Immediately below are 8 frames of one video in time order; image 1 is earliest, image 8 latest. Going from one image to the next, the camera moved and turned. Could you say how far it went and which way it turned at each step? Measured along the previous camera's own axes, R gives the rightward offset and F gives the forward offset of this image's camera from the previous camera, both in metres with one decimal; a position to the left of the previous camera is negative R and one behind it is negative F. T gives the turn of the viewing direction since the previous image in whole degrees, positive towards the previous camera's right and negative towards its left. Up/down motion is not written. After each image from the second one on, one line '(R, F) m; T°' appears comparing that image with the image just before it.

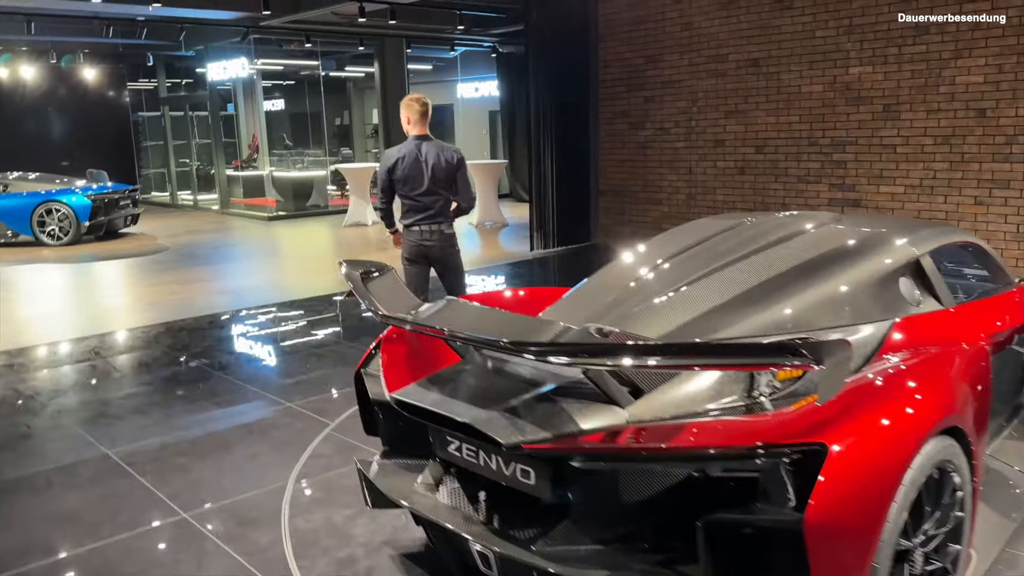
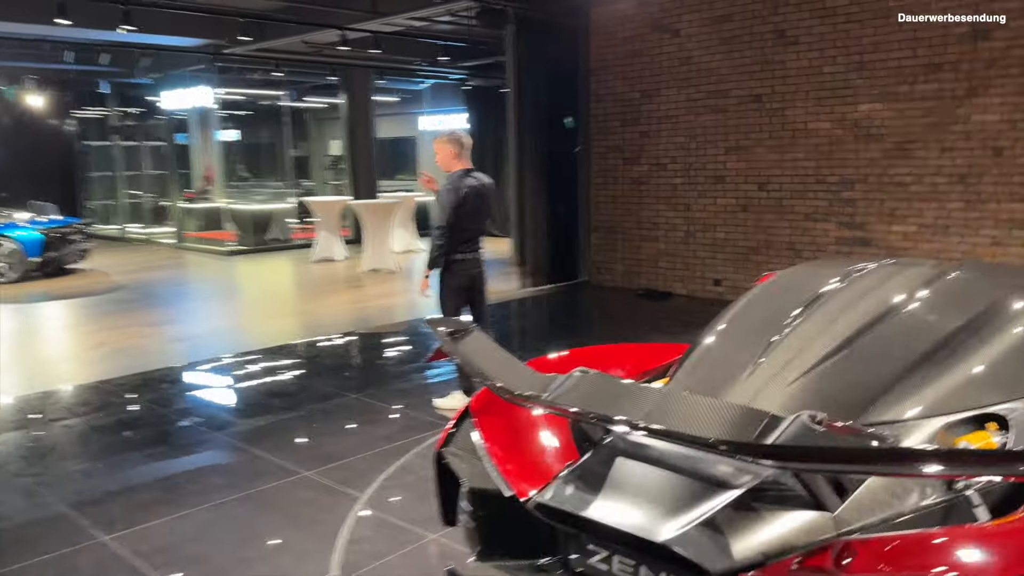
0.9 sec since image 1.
(-0.4, +0.4) m; +4°
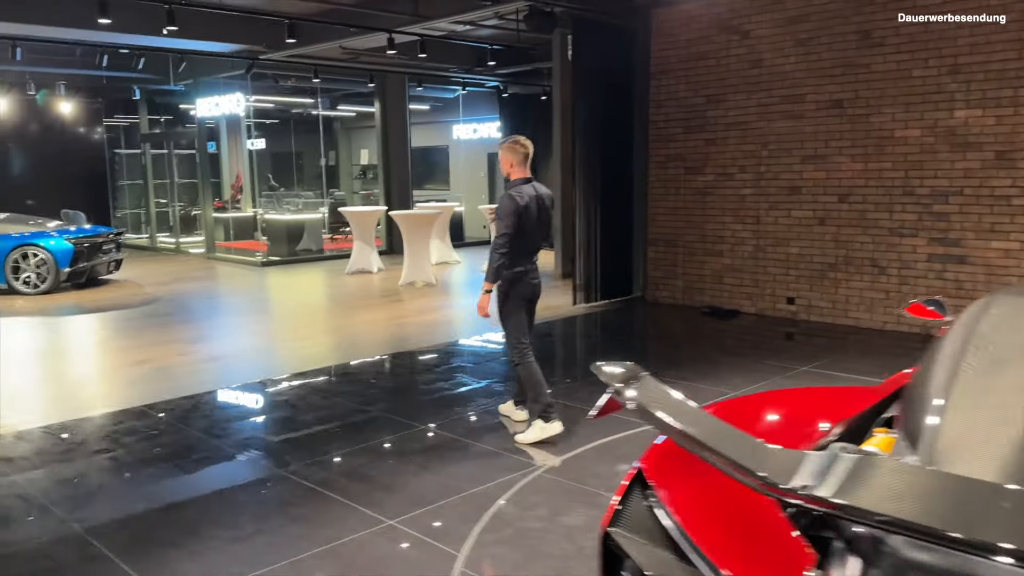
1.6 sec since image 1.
(-0.3, +0.4) m; -1°
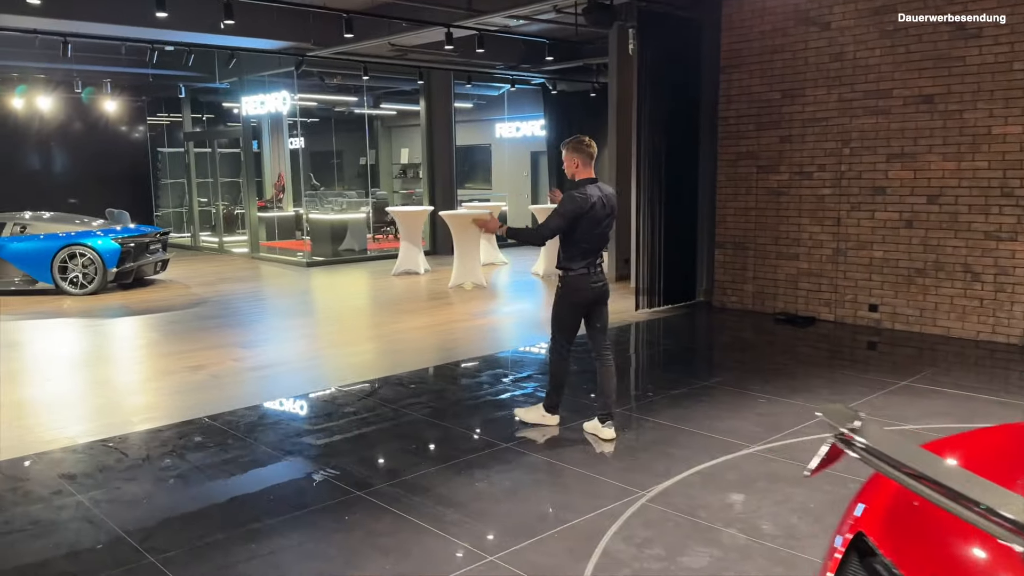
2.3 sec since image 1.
(-0.3, +0.3) m; -2°
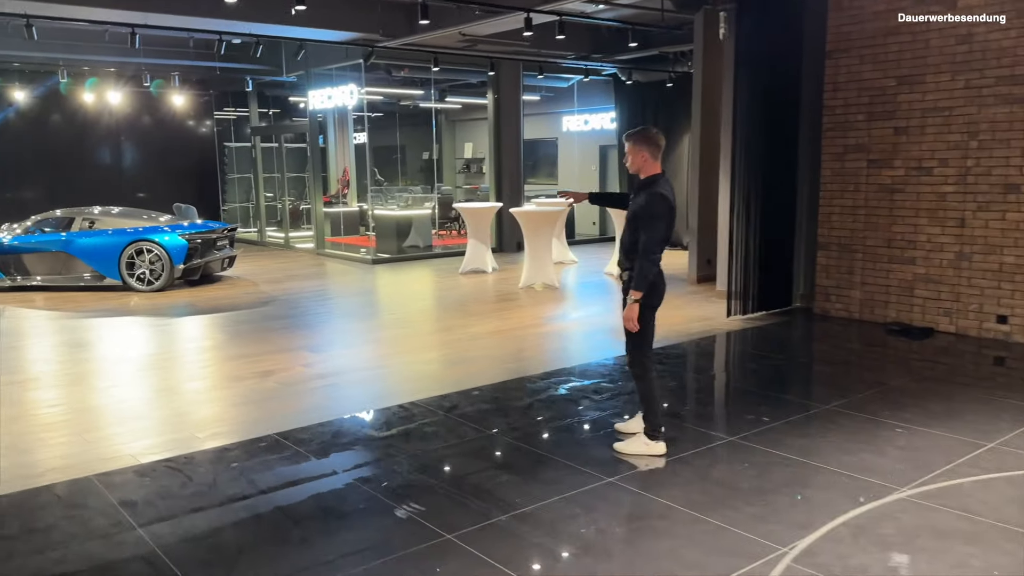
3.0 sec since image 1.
(-0.2, +0.4) m; -4°
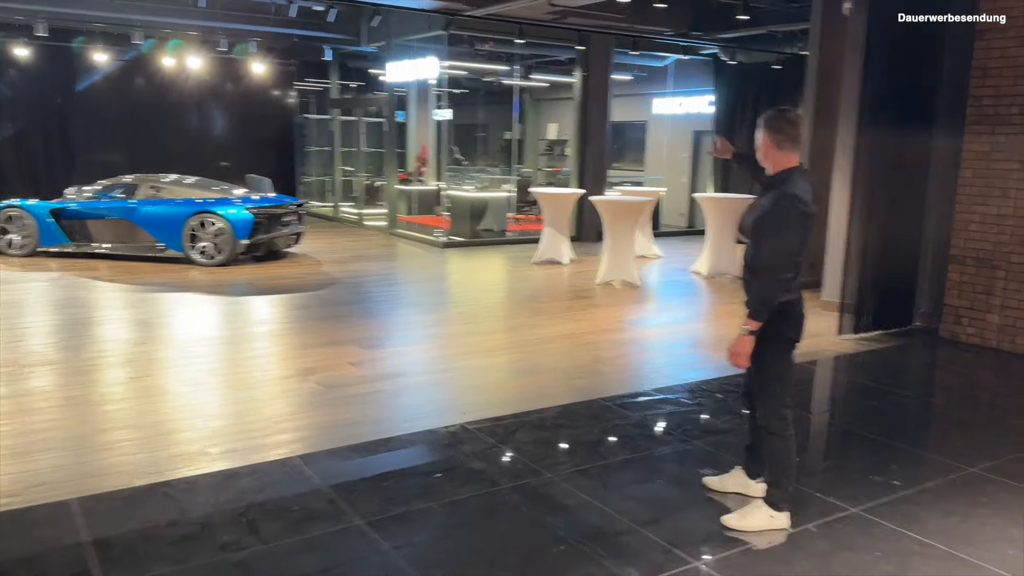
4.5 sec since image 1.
(0.0, +0.7) m; -5°
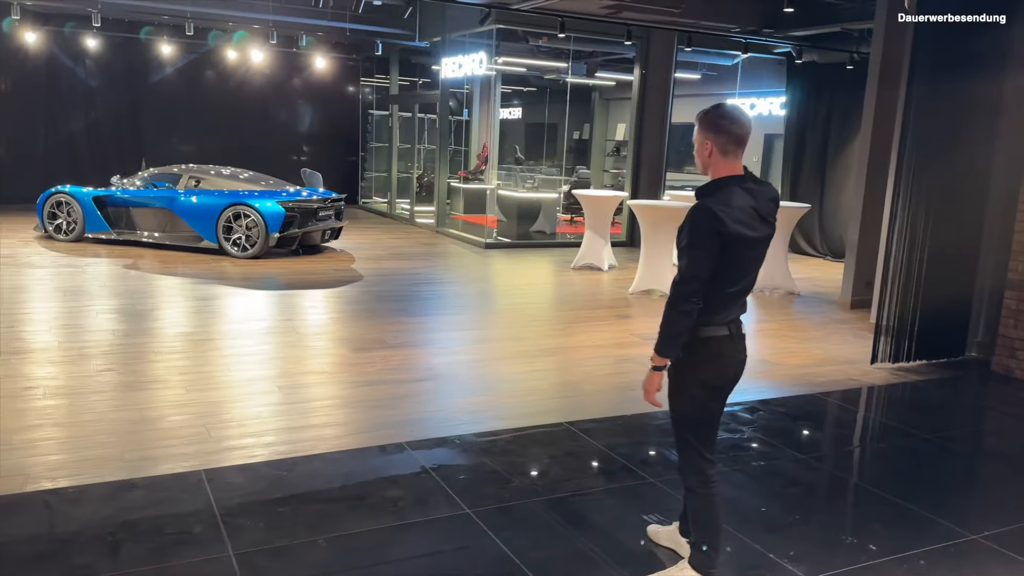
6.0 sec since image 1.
(+0.6, +0.4) m; -6°
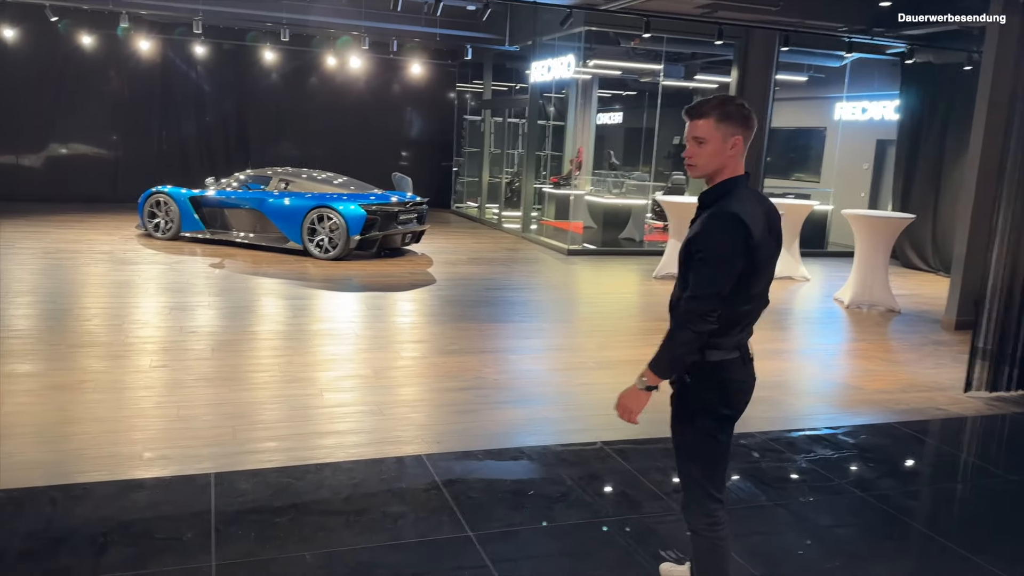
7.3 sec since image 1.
(+0.3, +0.2) m; -8°
